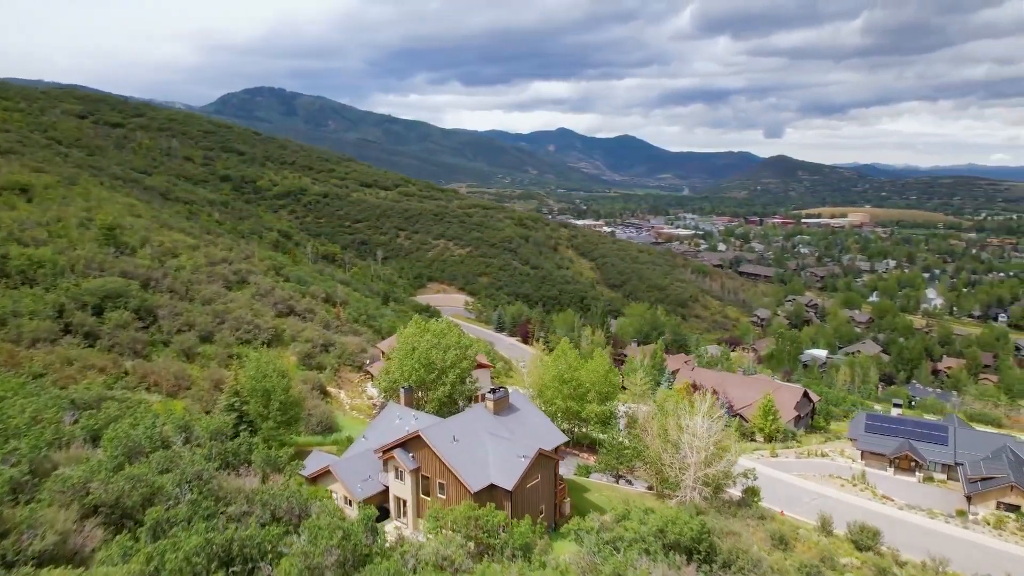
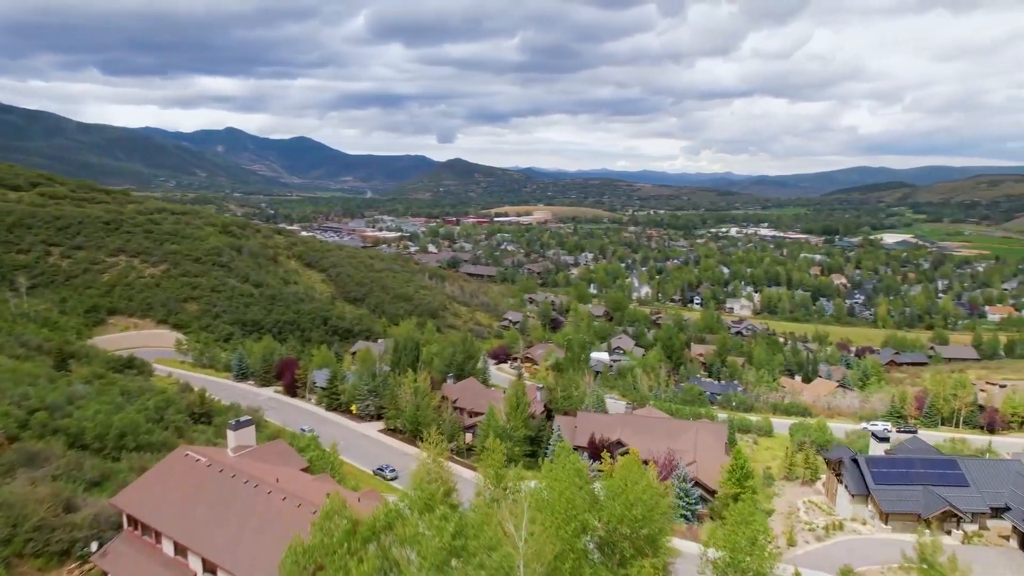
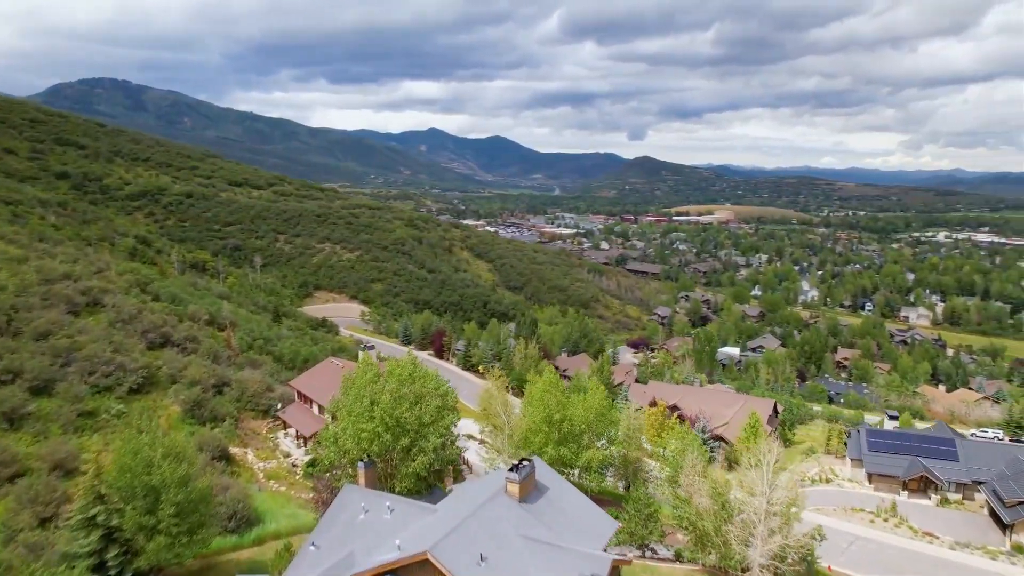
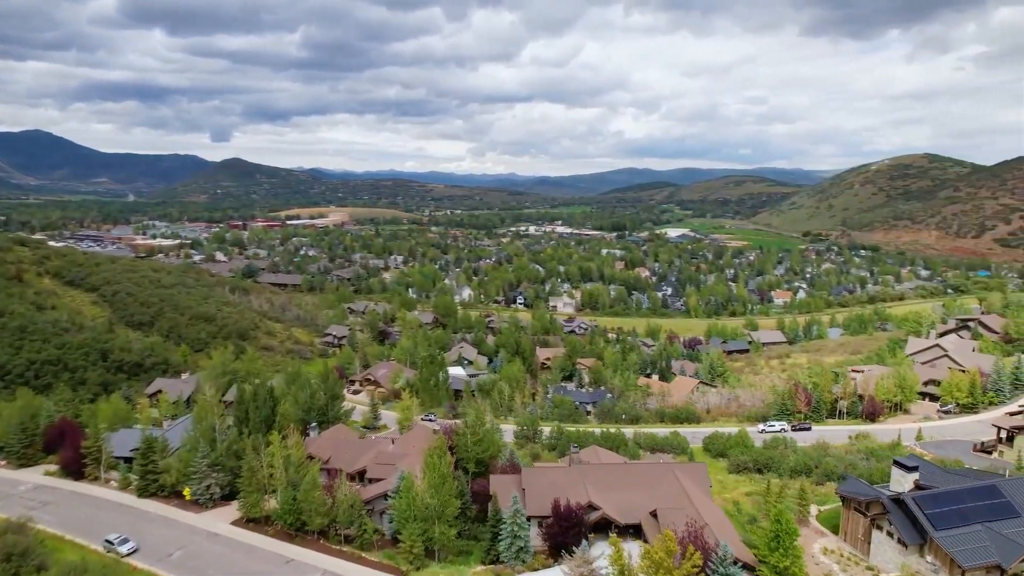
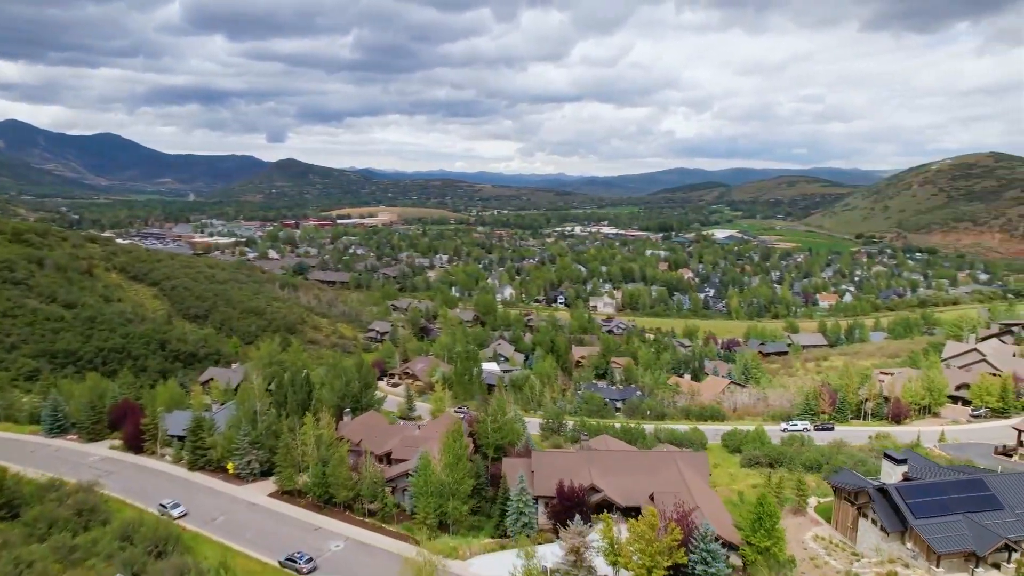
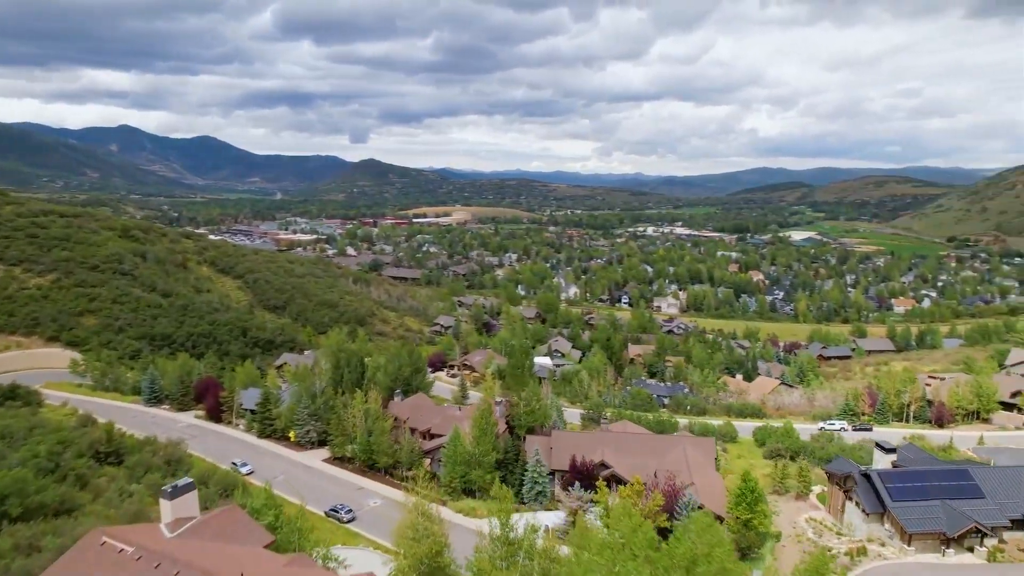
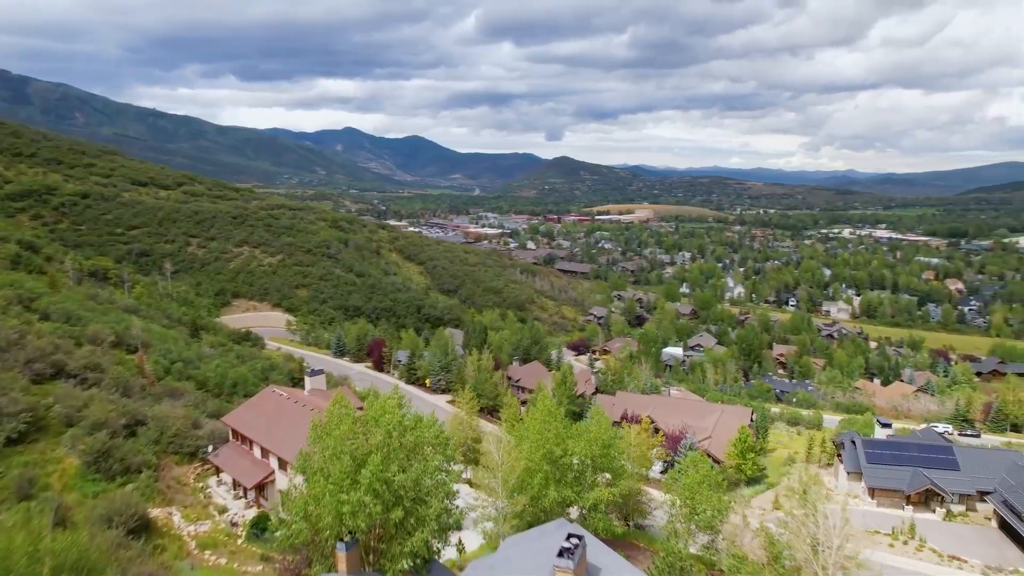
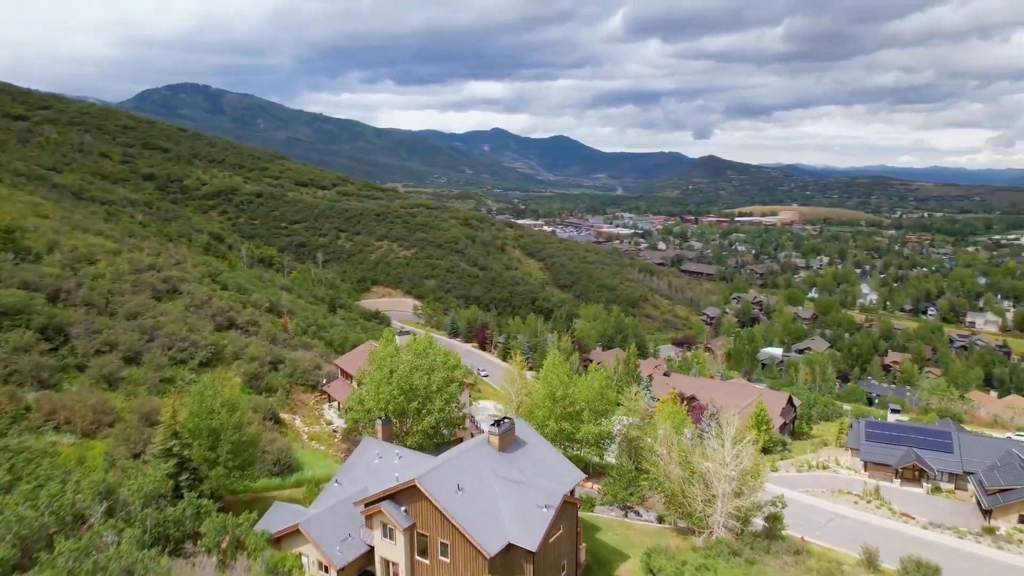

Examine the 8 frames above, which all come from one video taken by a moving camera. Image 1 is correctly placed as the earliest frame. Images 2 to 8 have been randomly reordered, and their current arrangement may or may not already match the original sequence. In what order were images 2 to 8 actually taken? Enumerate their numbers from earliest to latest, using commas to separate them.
8, 3, 7, 2, 6, 5, 4
